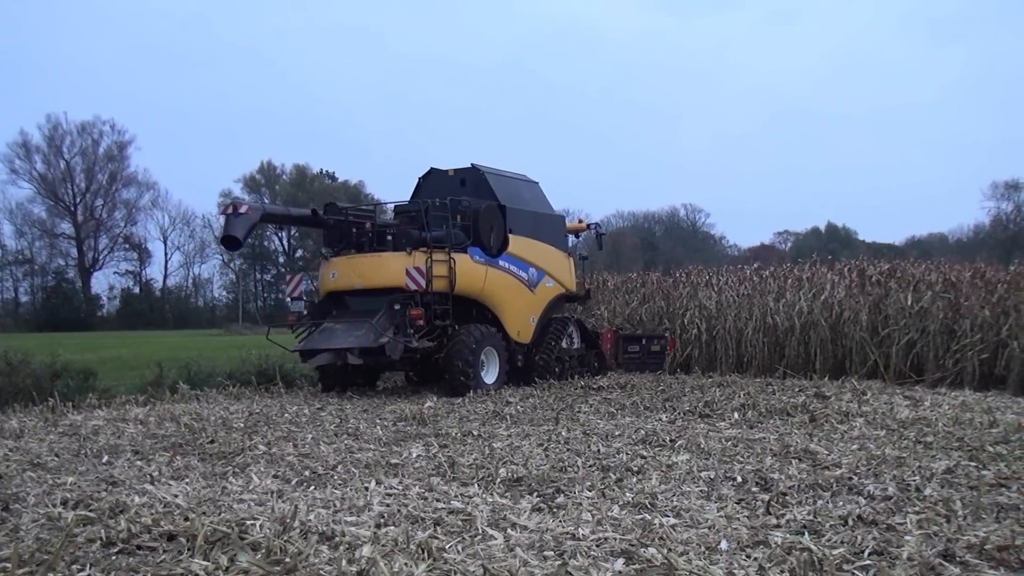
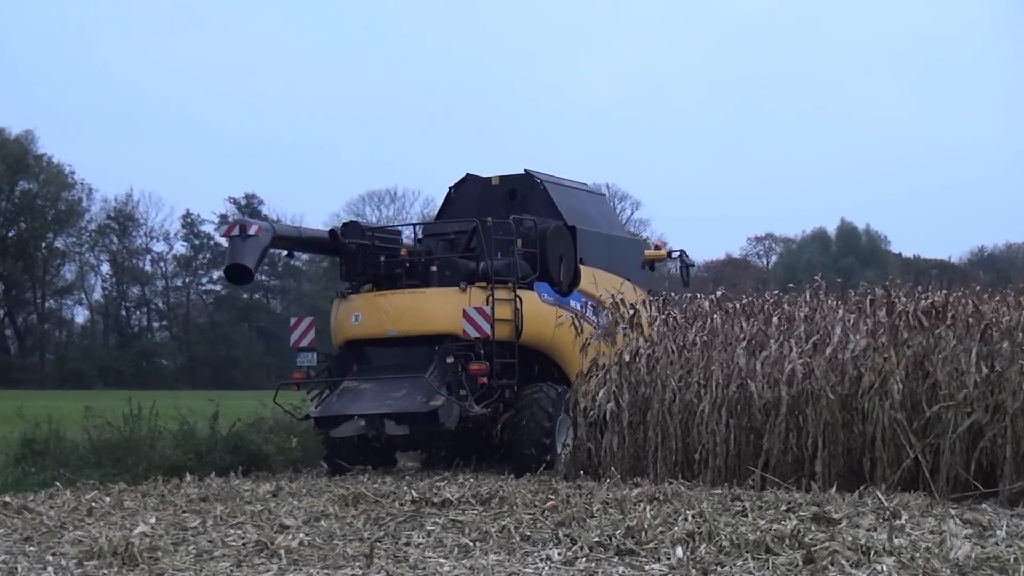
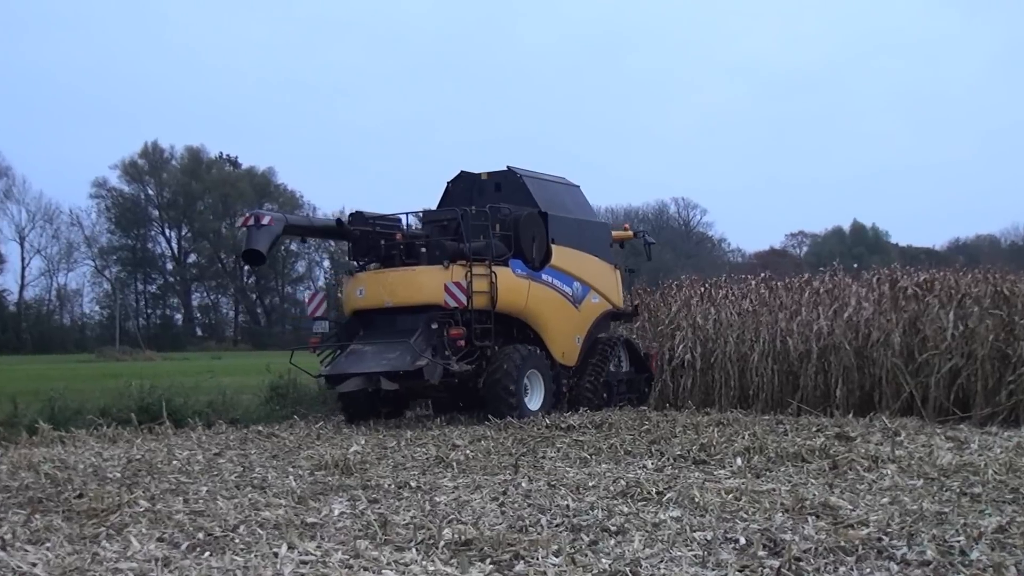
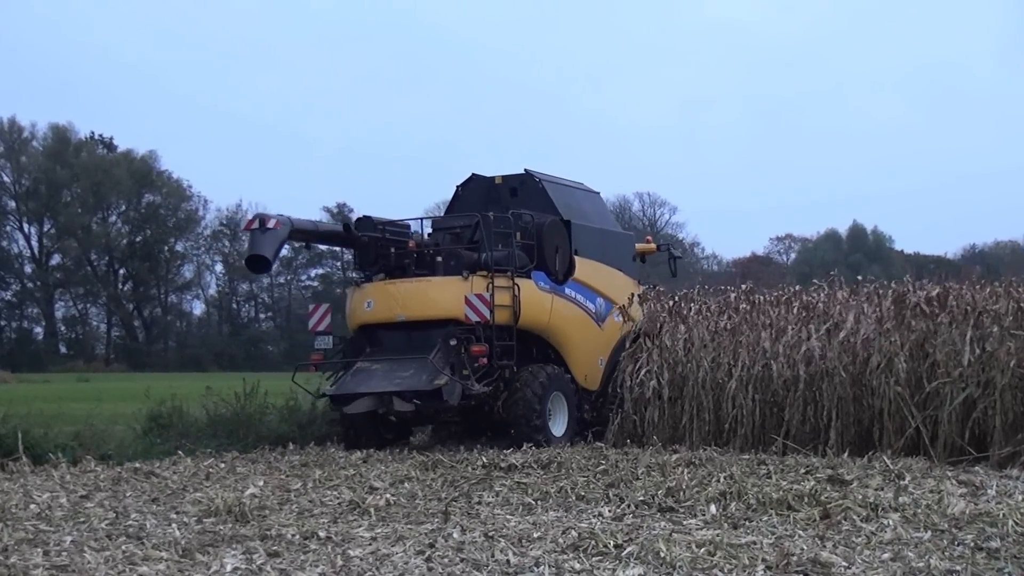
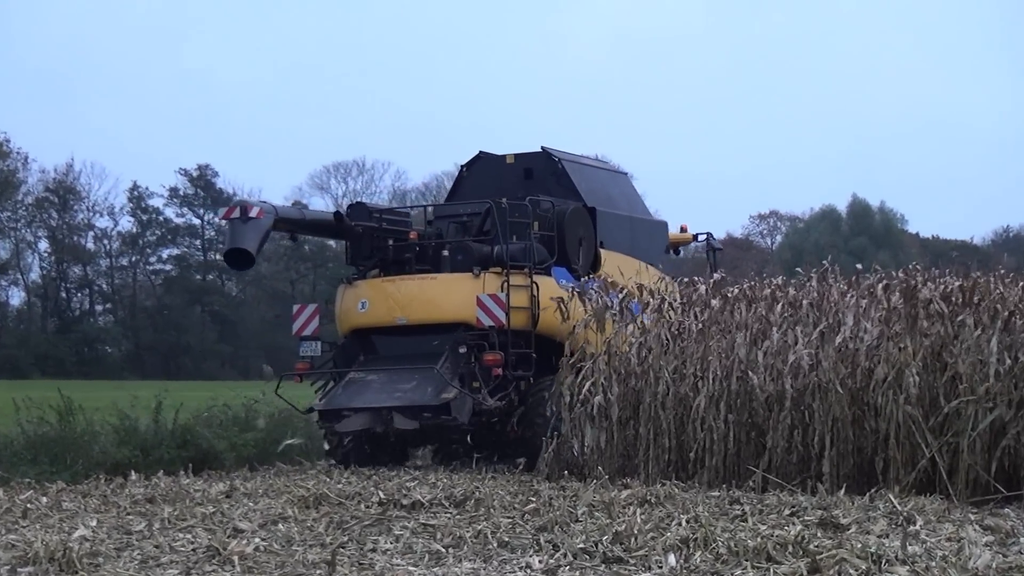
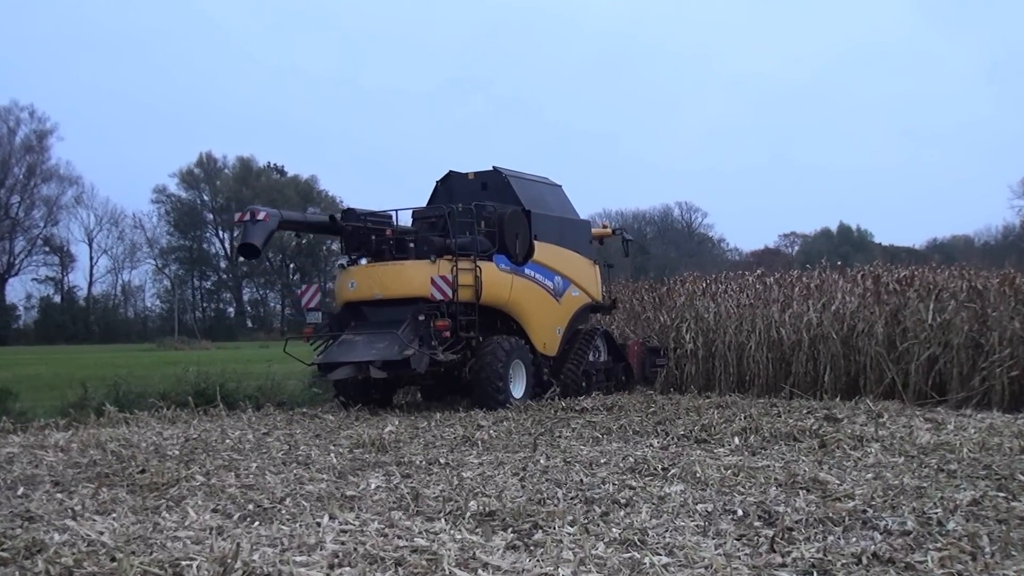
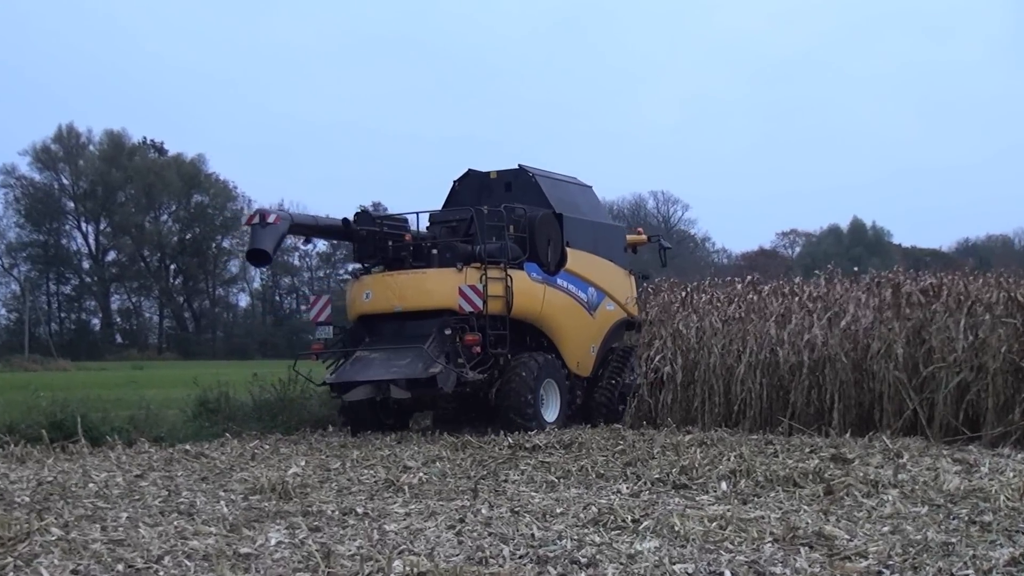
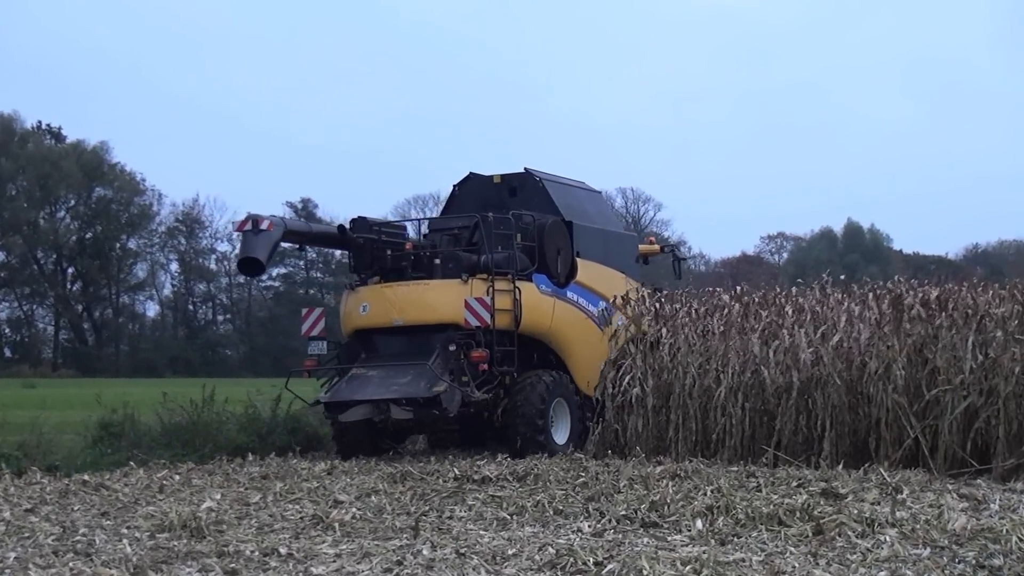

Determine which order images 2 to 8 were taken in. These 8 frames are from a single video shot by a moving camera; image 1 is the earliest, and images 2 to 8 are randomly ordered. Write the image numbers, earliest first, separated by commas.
6, 3, 7, 4, 8, 2, 5
